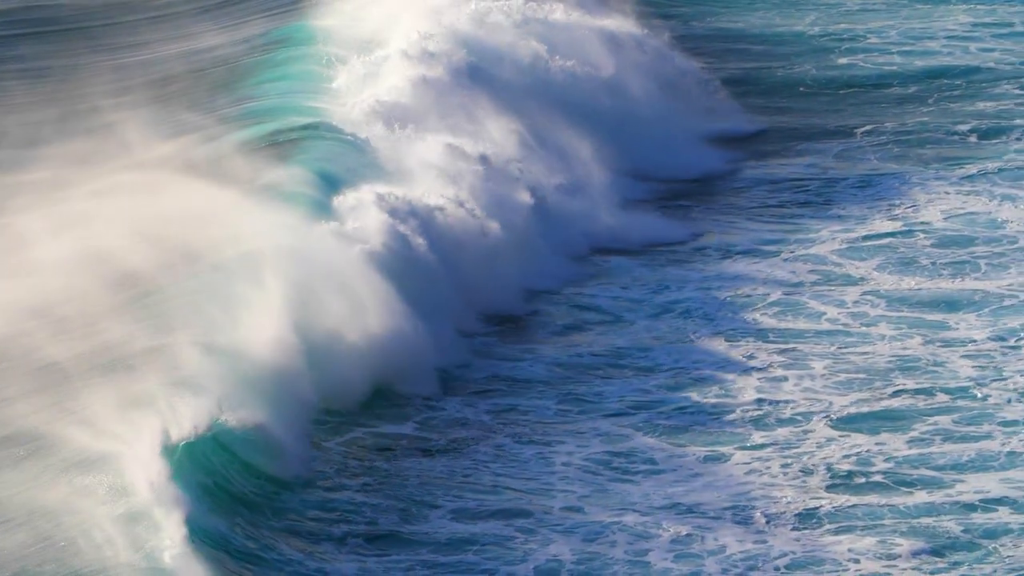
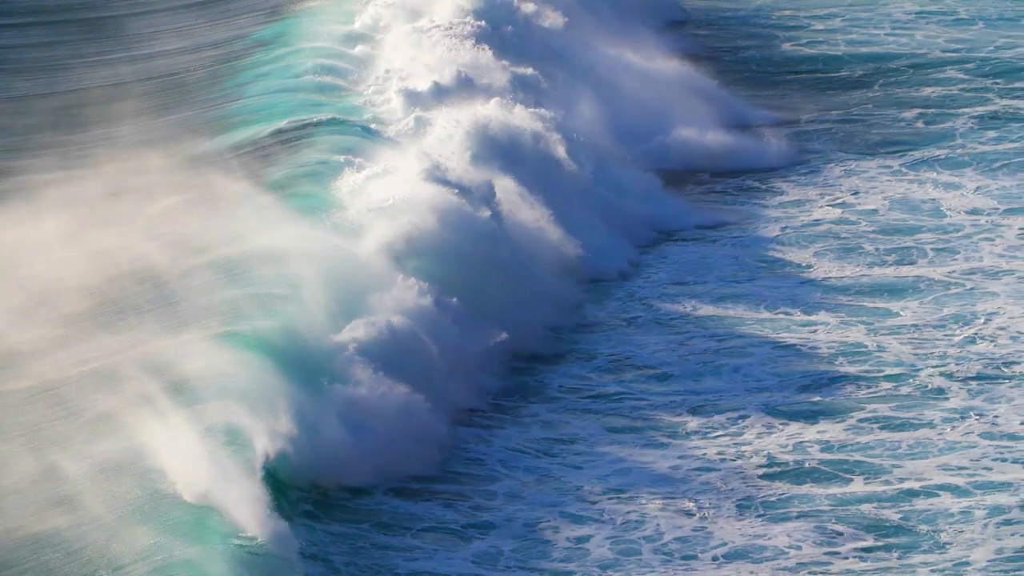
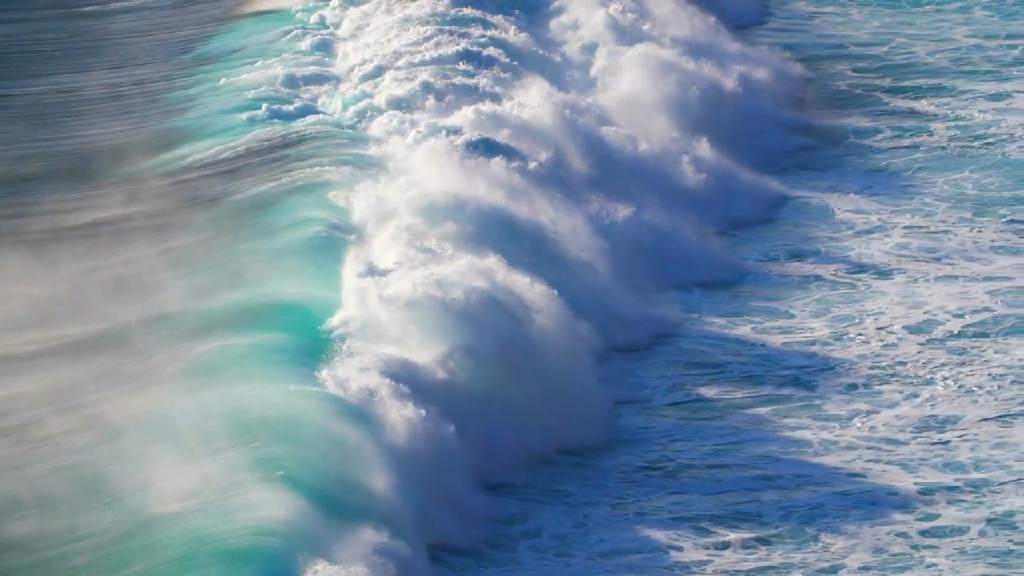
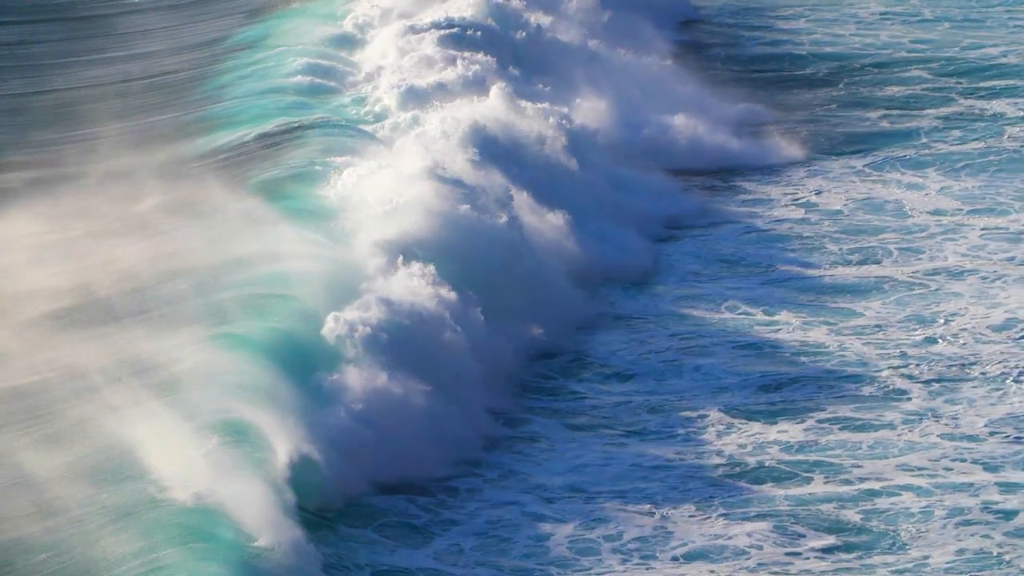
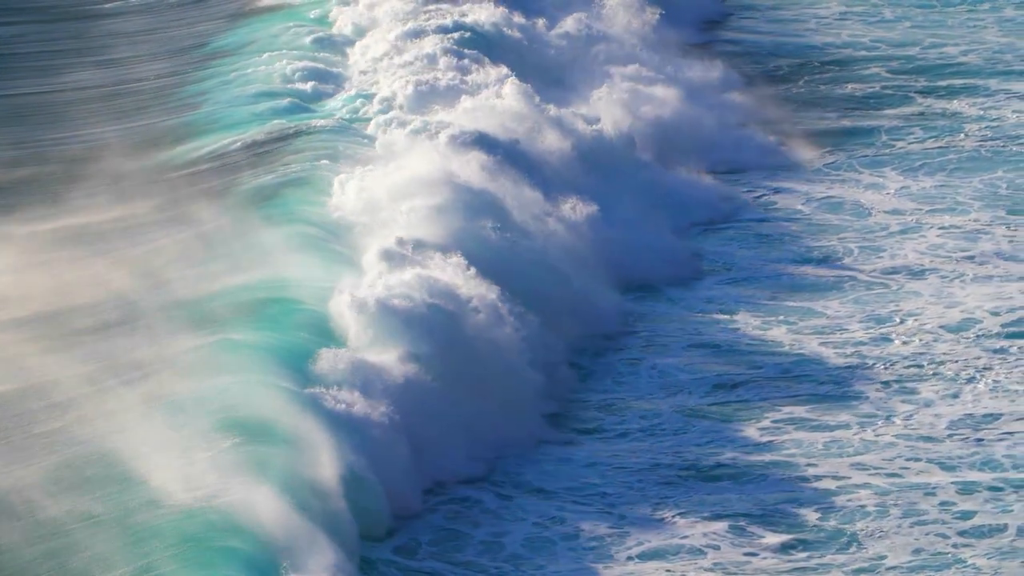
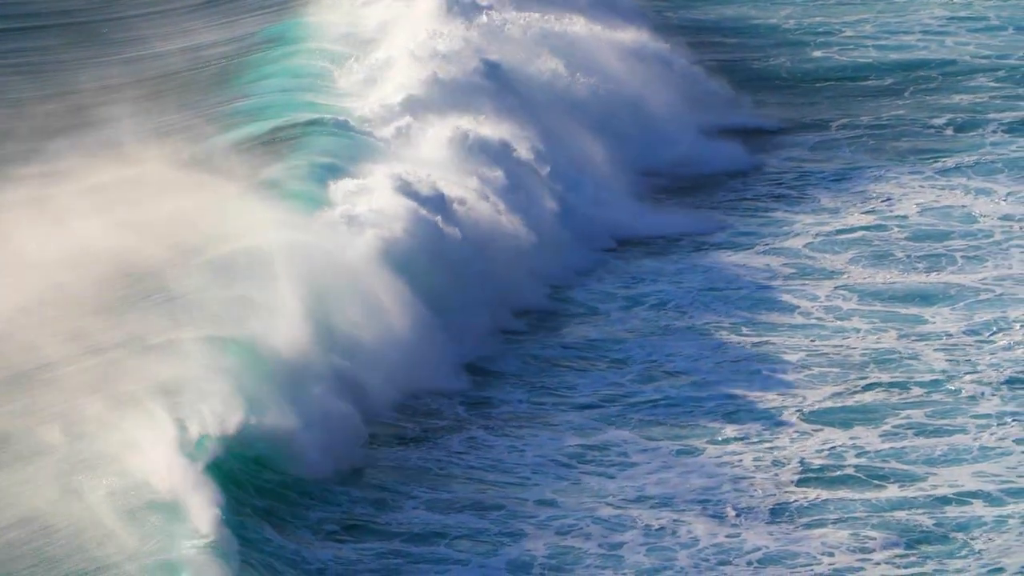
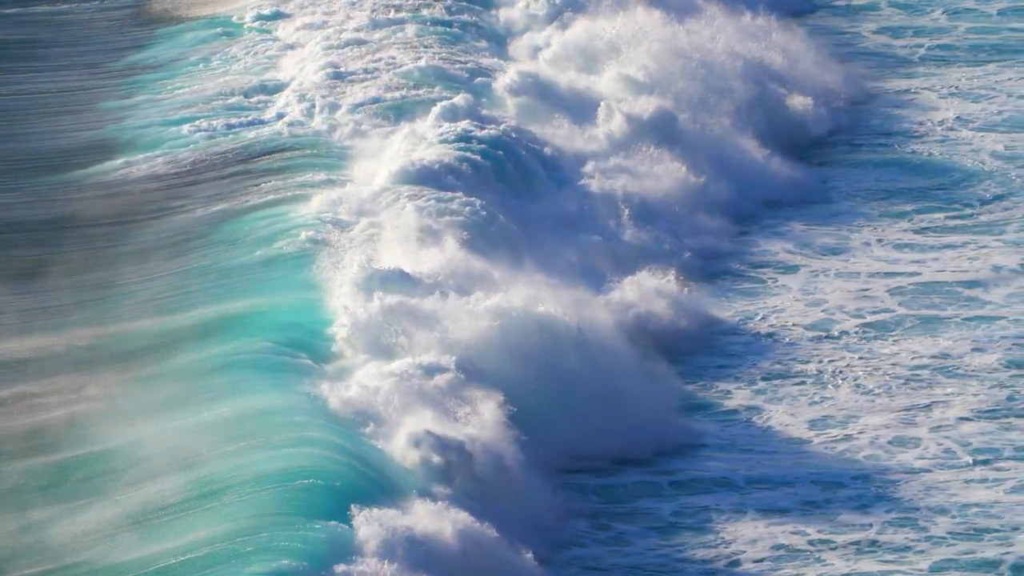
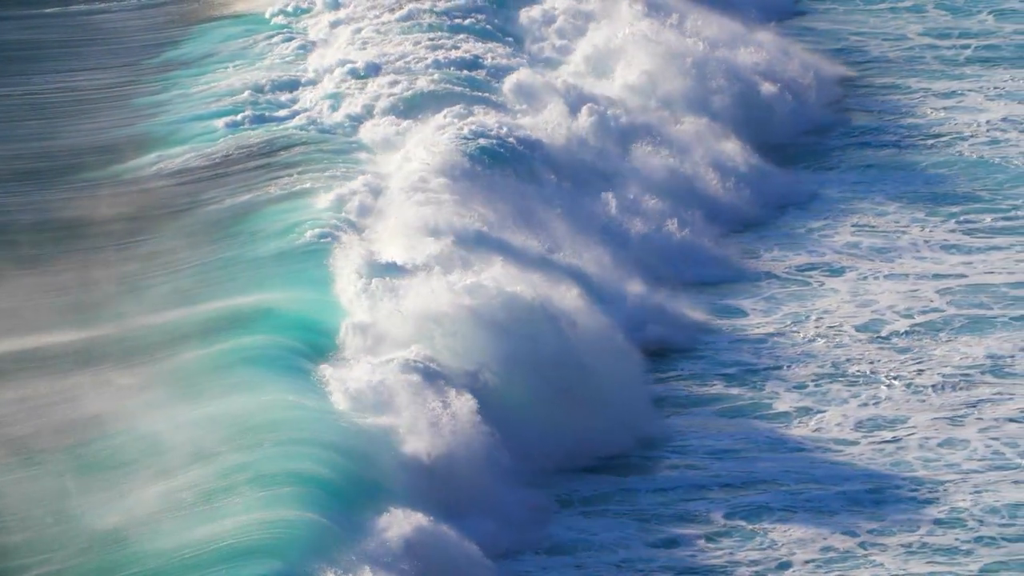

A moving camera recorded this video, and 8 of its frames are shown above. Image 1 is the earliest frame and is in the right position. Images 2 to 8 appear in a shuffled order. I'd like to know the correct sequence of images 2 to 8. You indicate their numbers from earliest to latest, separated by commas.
6, 2, 4, 5, 3, 8, 7
